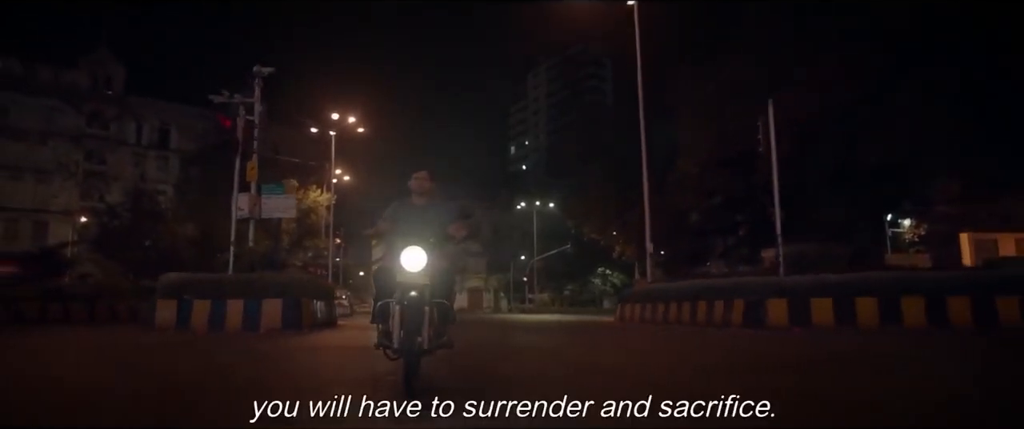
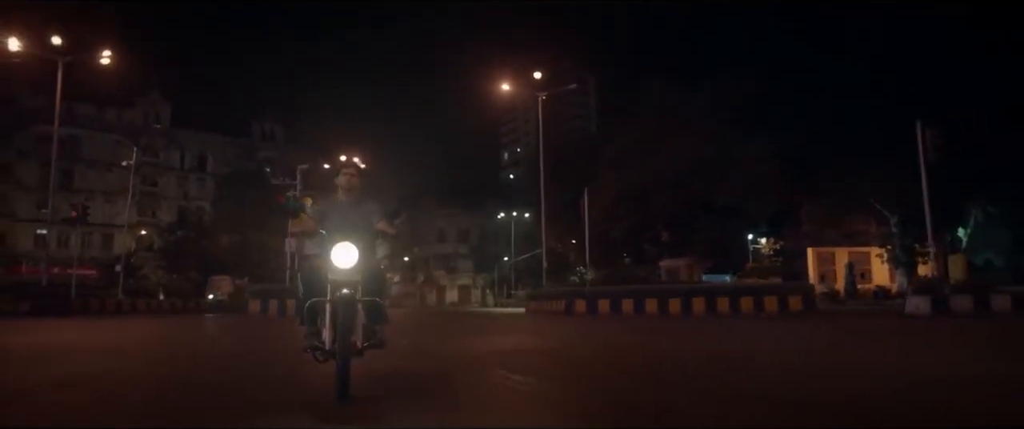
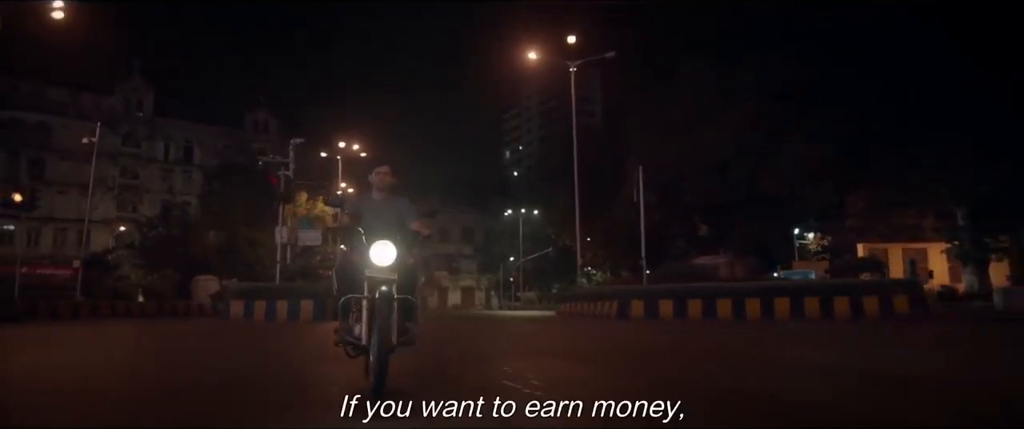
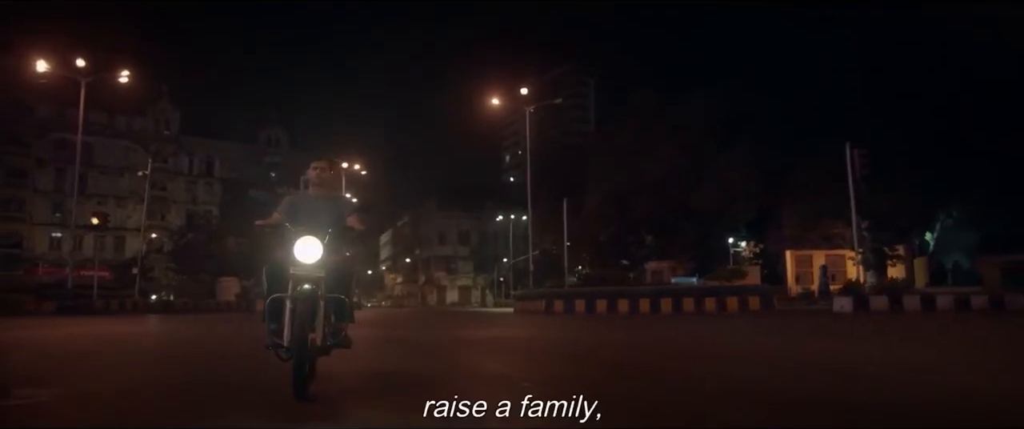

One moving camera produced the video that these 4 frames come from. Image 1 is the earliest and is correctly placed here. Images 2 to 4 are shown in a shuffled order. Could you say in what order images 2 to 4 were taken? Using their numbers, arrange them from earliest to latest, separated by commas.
3, 2, 4
